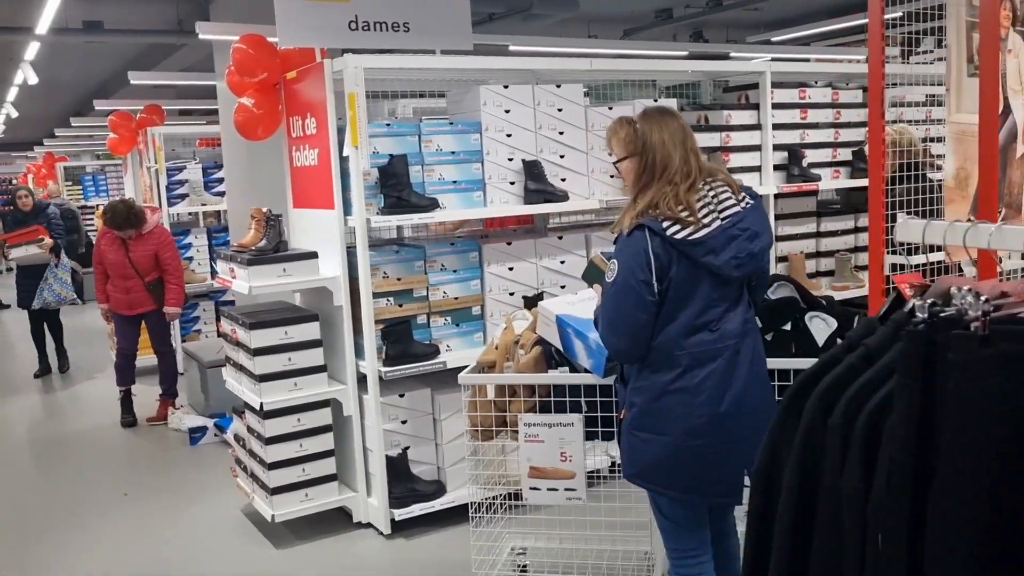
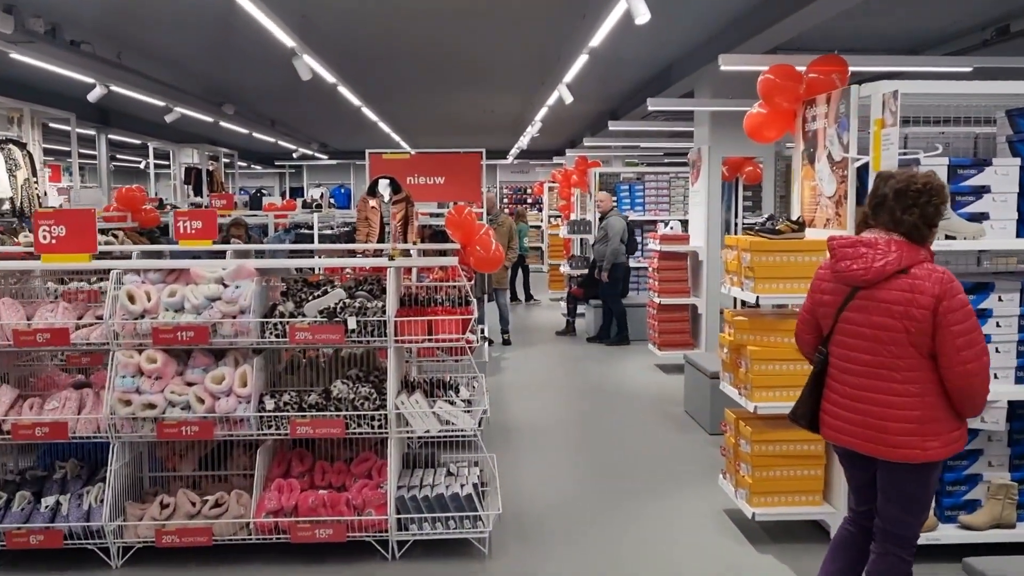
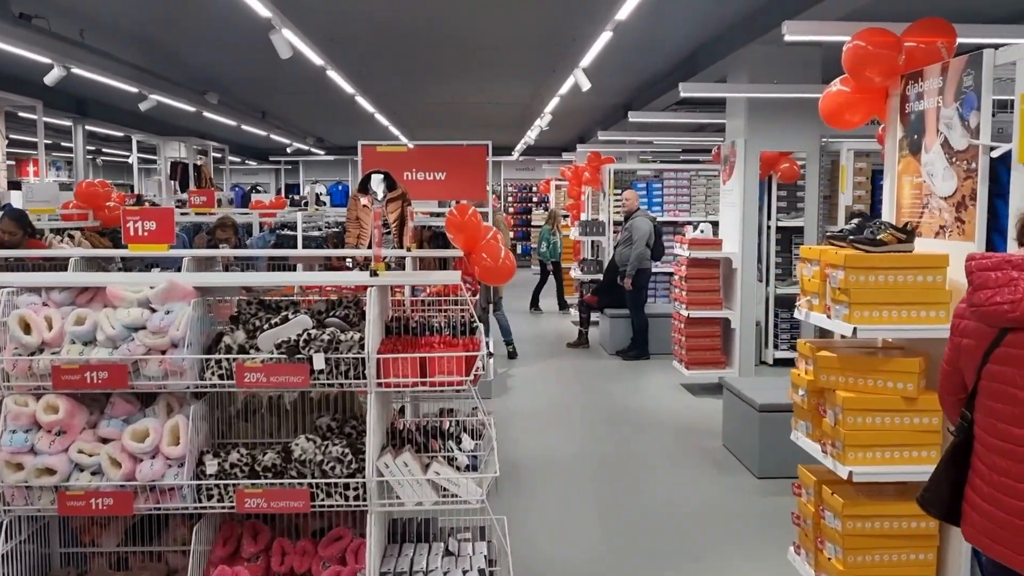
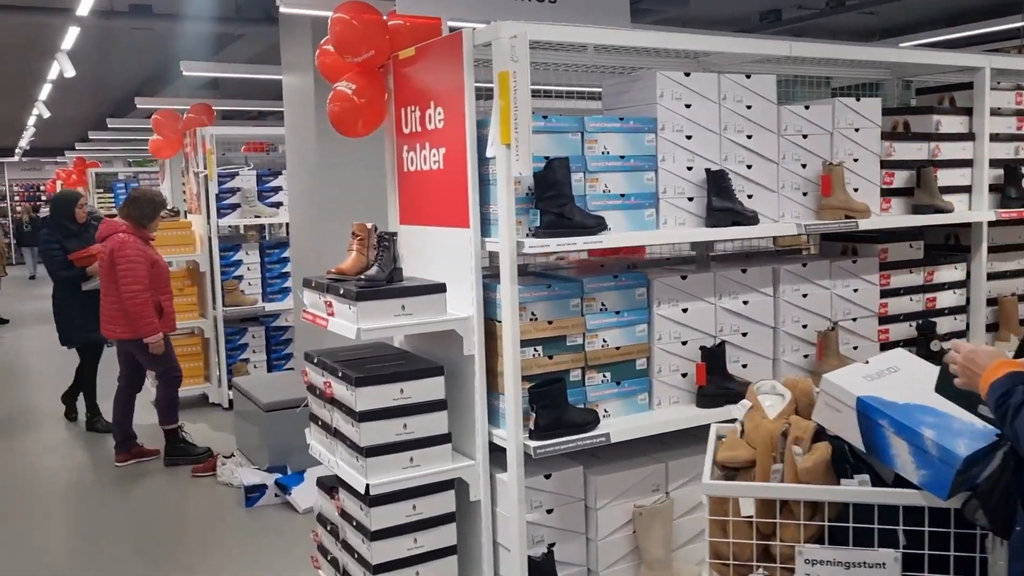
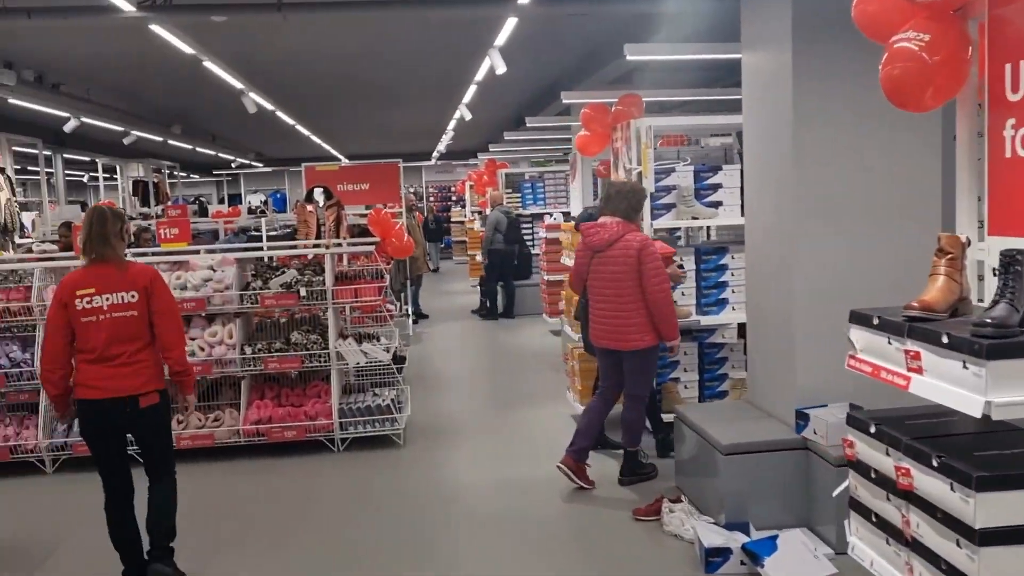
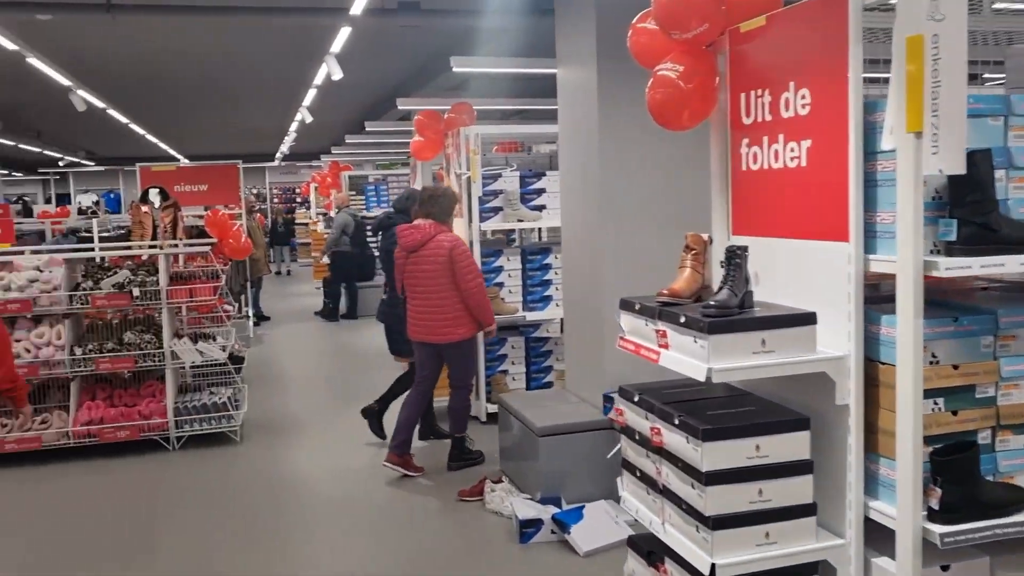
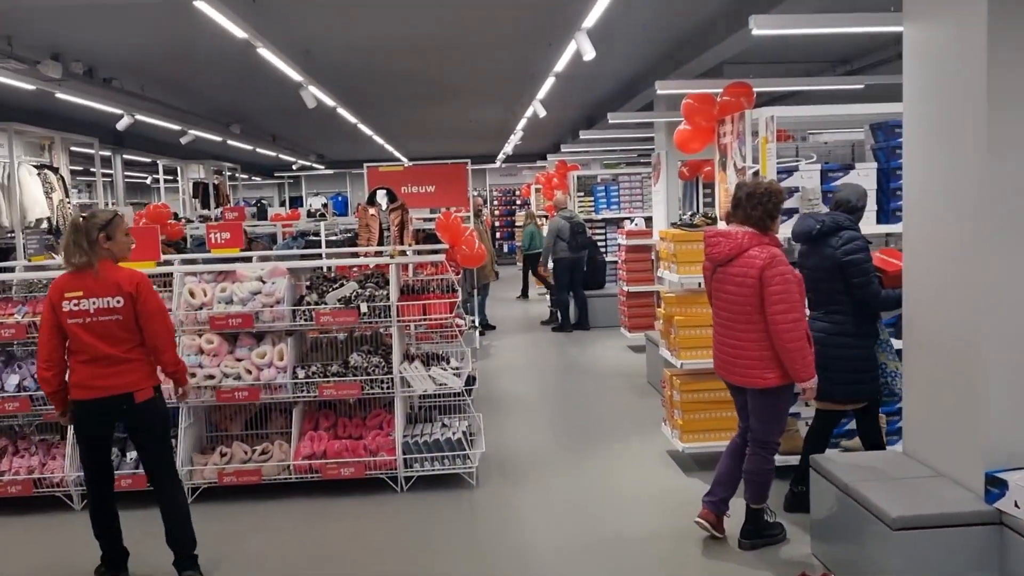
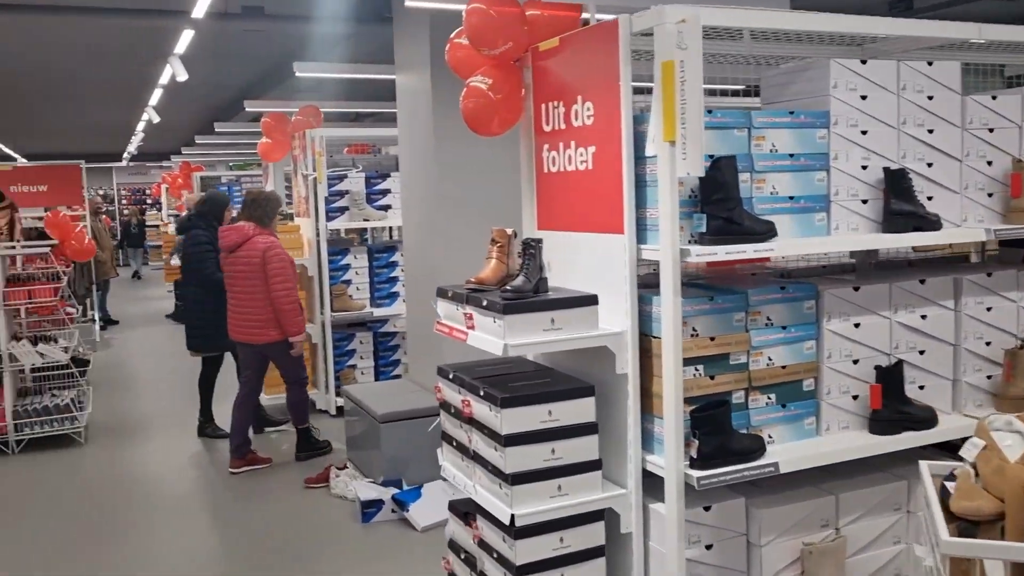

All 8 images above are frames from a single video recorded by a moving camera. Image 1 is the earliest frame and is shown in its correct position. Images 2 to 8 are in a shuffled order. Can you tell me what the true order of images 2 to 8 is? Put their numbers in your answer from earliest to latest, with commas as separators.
4, 8, 6, 5, 7, 2, 3
